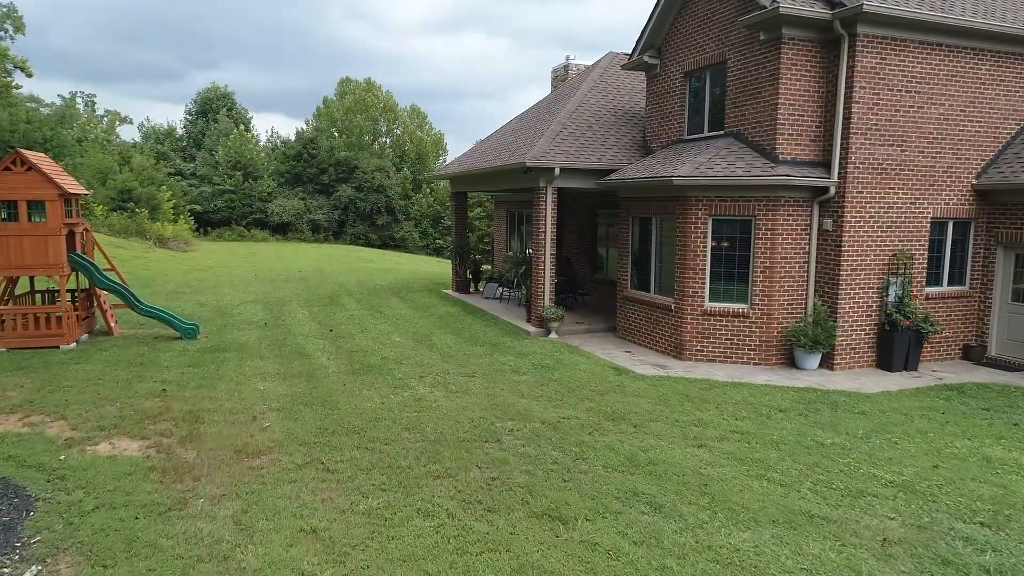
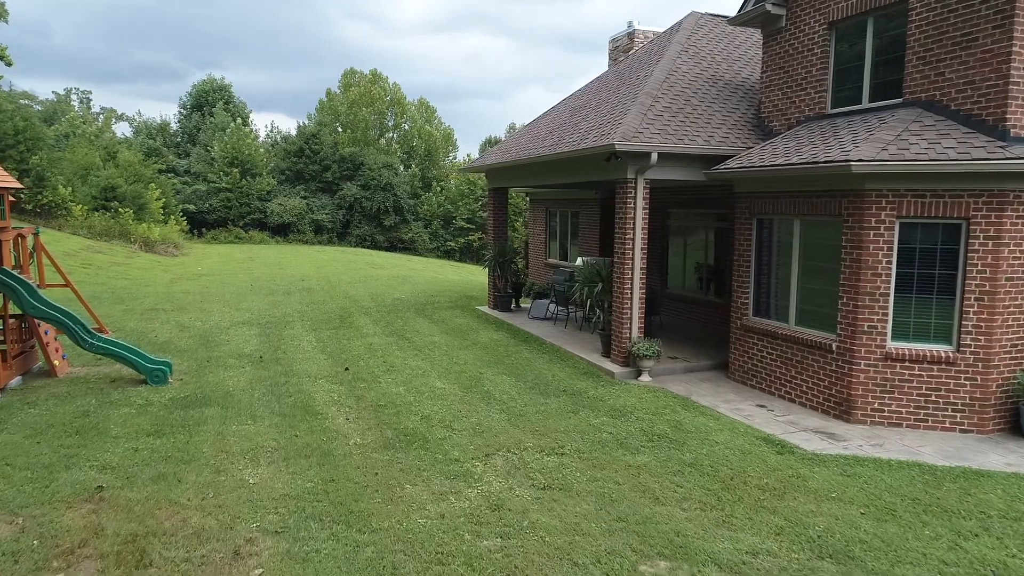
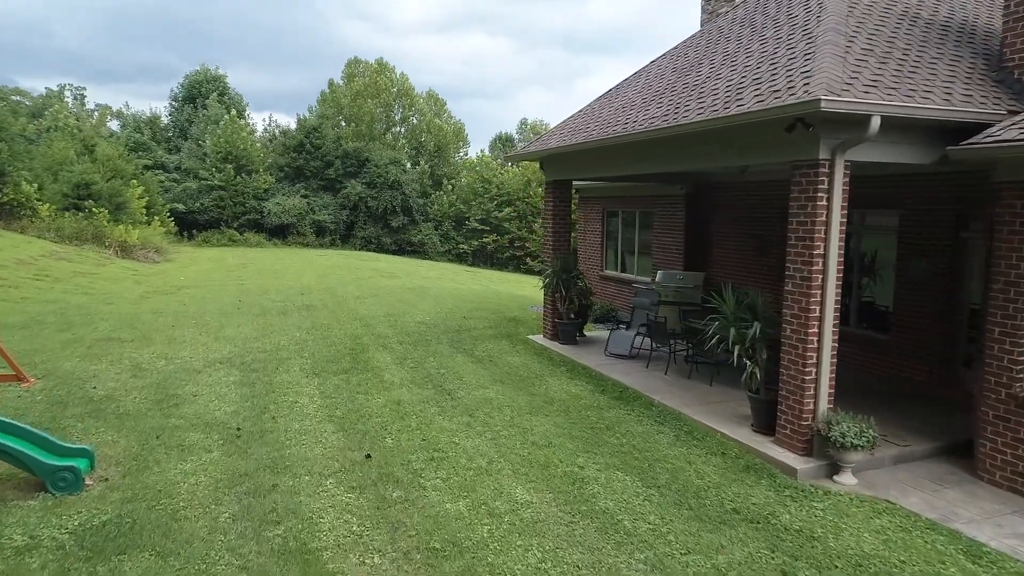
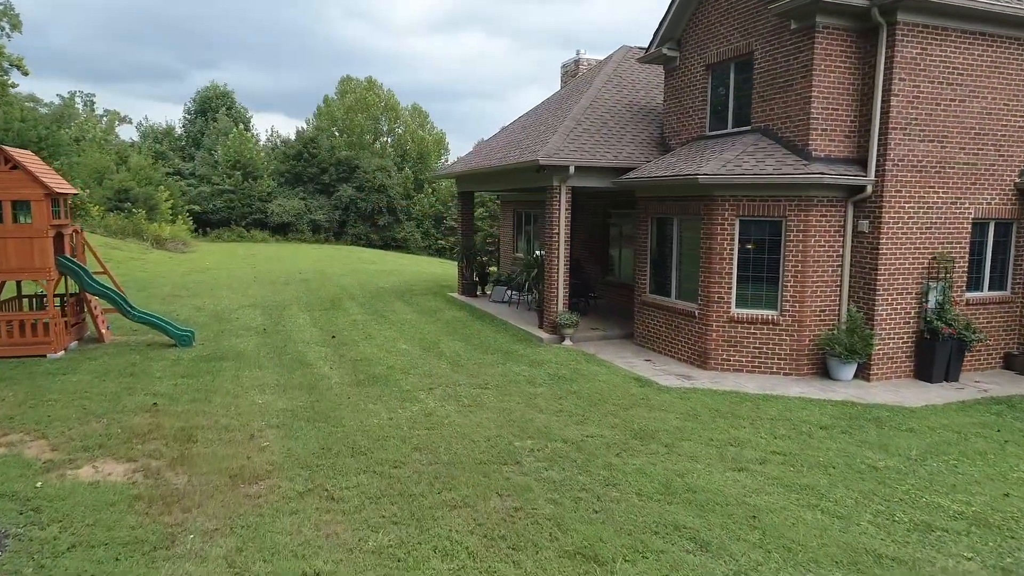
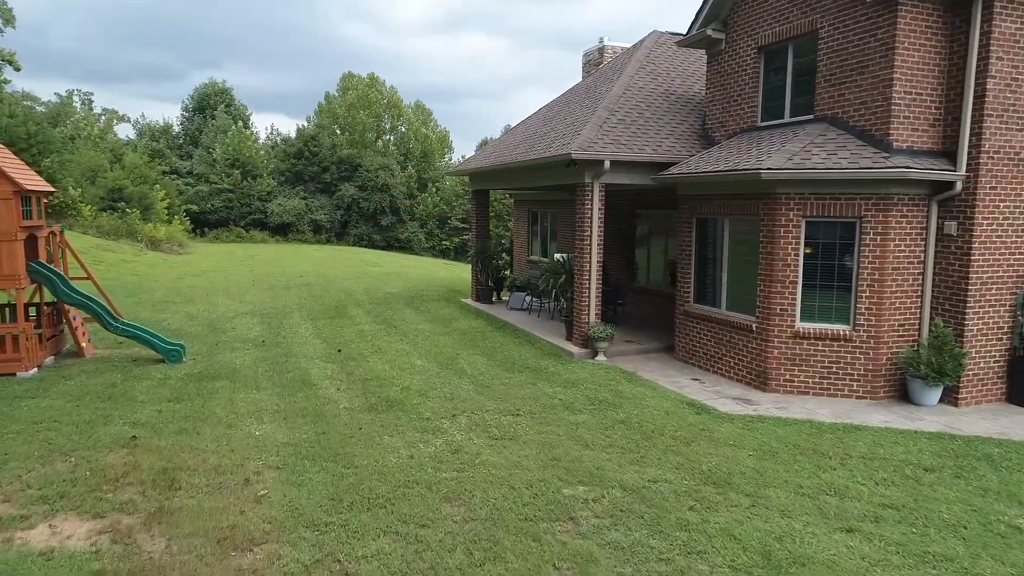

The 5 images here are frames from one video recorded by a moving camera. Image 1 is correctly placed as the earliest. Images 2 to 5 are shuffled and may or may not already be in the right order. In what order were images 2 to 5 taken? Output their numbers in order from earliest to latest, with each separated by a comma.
4, 5, 2, 3
